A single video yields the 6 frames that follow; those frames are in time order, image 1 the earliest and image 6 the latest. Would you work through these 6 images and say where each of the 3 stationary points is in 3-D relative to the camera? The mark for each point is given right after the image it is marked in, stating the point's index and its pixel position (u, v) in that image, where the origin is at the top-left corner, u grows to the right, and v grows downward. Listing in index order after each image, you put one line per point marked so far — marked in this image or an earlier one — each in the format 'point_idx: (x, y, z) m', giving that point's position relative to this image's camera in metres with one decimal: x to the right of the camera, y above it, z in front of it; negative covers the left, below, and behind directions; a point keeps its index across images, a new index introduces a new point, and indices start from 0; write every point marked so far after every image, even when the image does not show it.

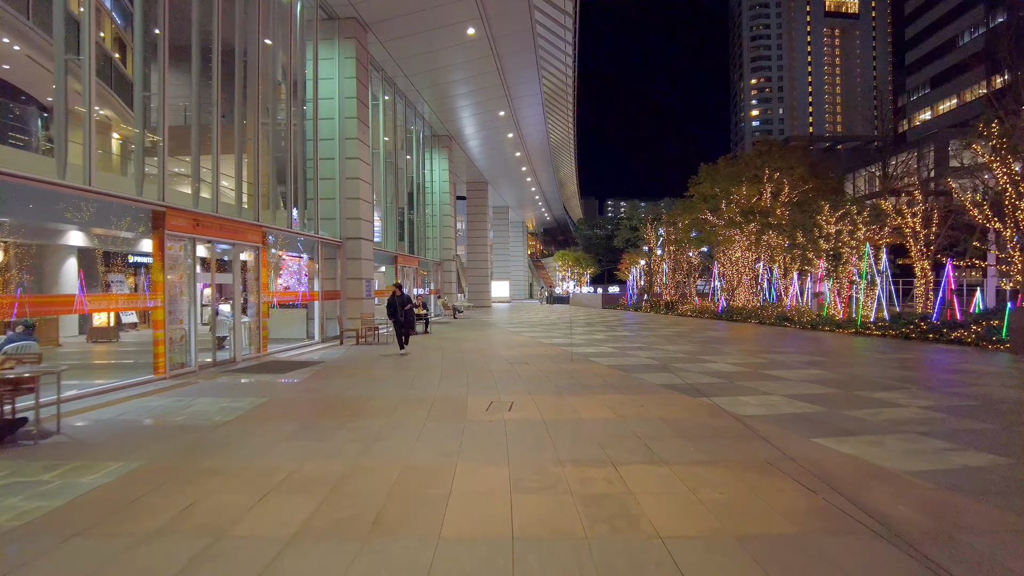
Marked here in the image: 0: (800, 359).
0: (+6.4, -1.6, +14.9) m
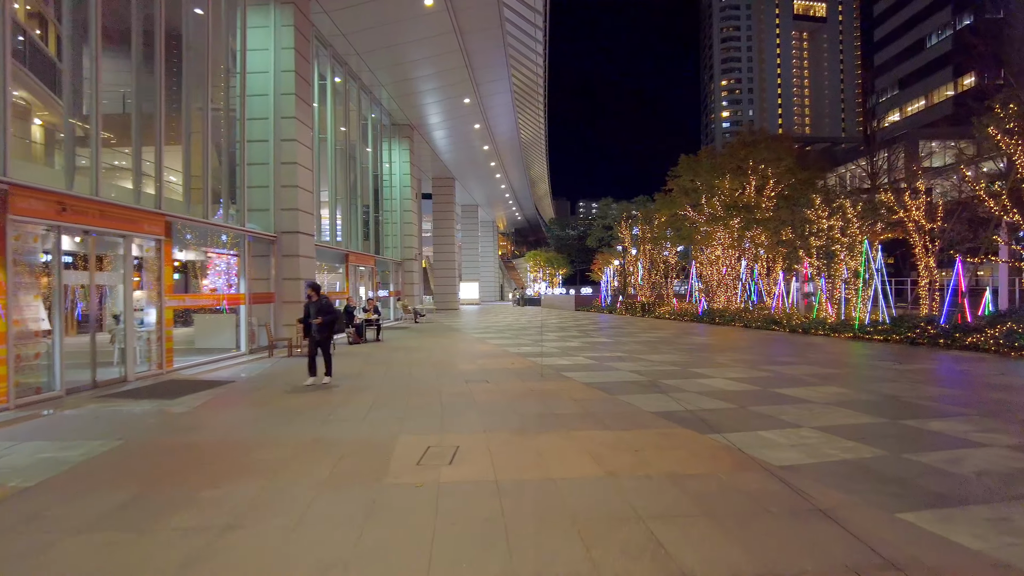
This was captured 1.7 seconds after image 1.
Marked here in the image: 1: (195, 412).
0: (+5.6, -1.6, +12.7) m
1: (-4.2, -1.7, +8.7) m
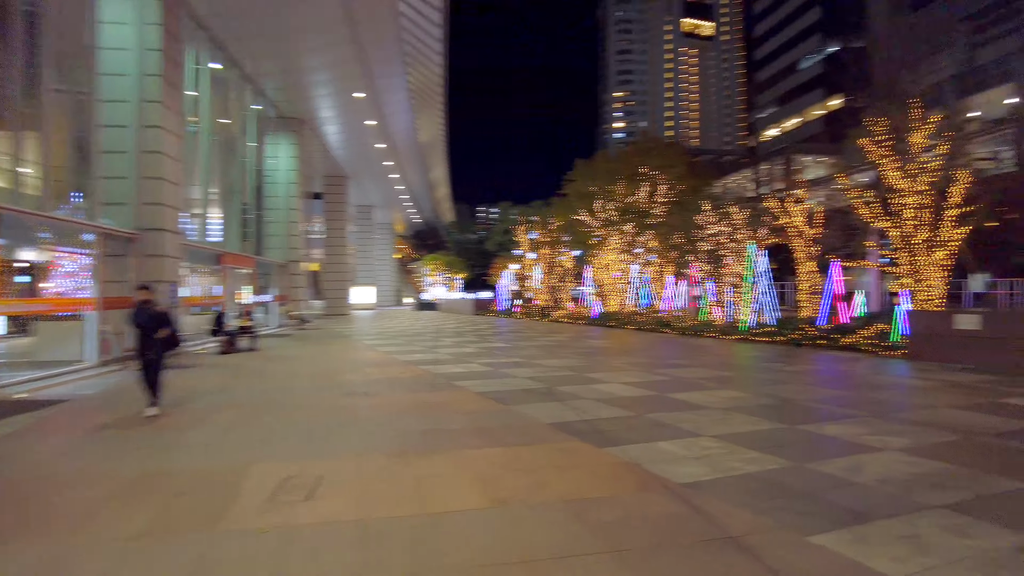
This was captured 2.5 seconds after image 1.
0: (+3.5, -1.7, +12.6) m
1: (-5.6, -1.7, +7.2) m
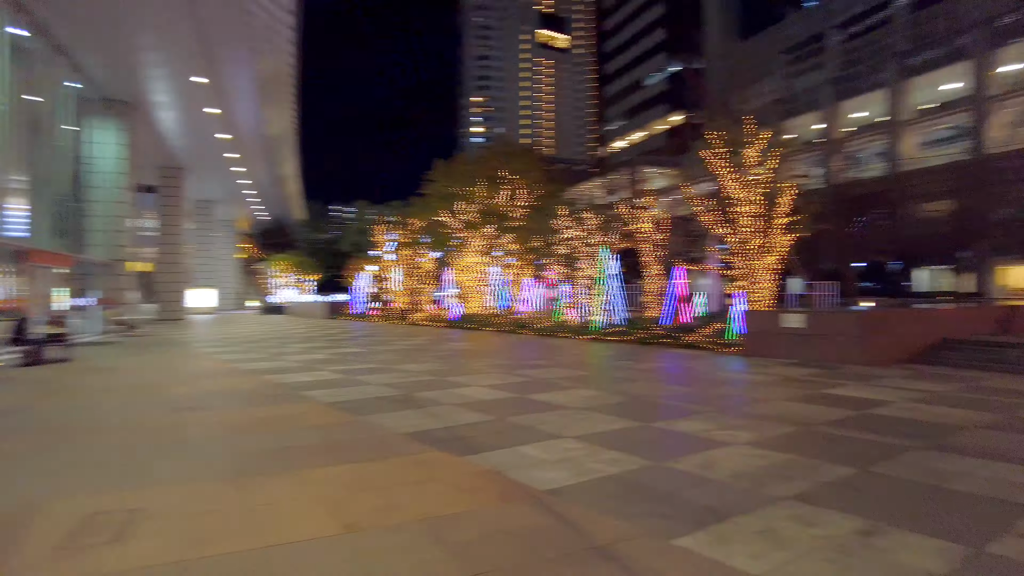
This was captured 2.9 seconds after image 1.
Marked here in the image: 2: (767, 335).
0: (+0.8, -1.7, +12.7) m
1: (-7.0, -1.7, +5.5) m
2: (+5.9, -1.1, +15.1) m
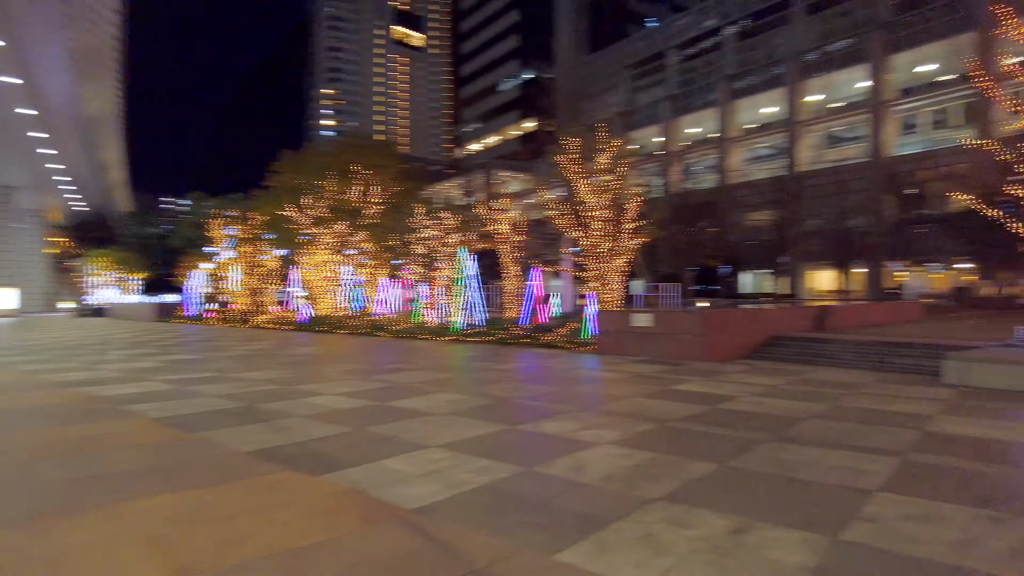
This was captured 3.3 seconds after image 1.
0: (-1.9, -1.7, +12.2) m
1: (-7.8, -1.6, +3.4) m
2: (+2.6, -1.1, +15.6) m
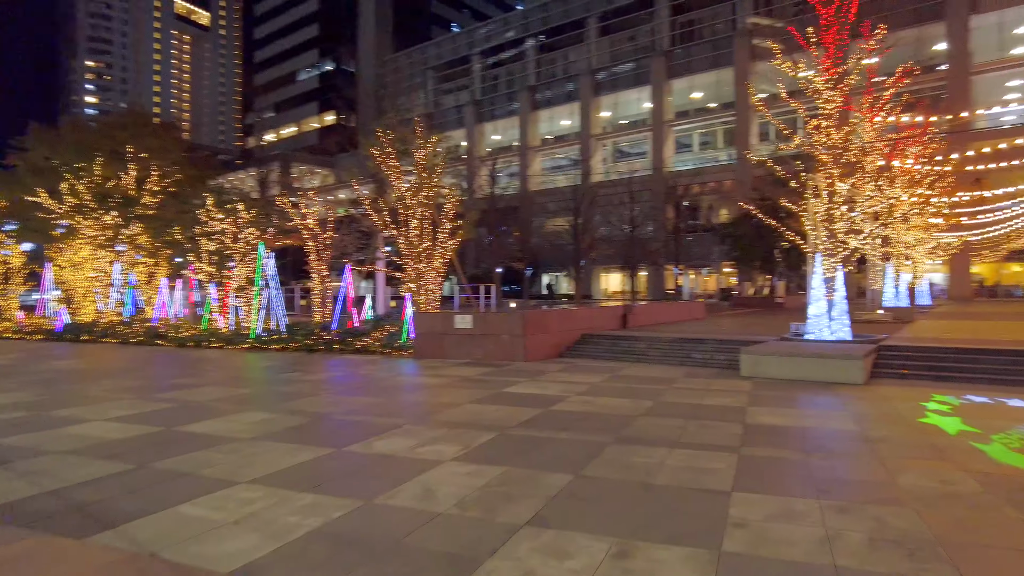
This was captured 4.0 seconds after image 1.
0: (-4.9, -1.7, +10.5) m
1: (-8.0, -1.6, +0.3) m
2: (-1.7, -1.1, +15.0) m
